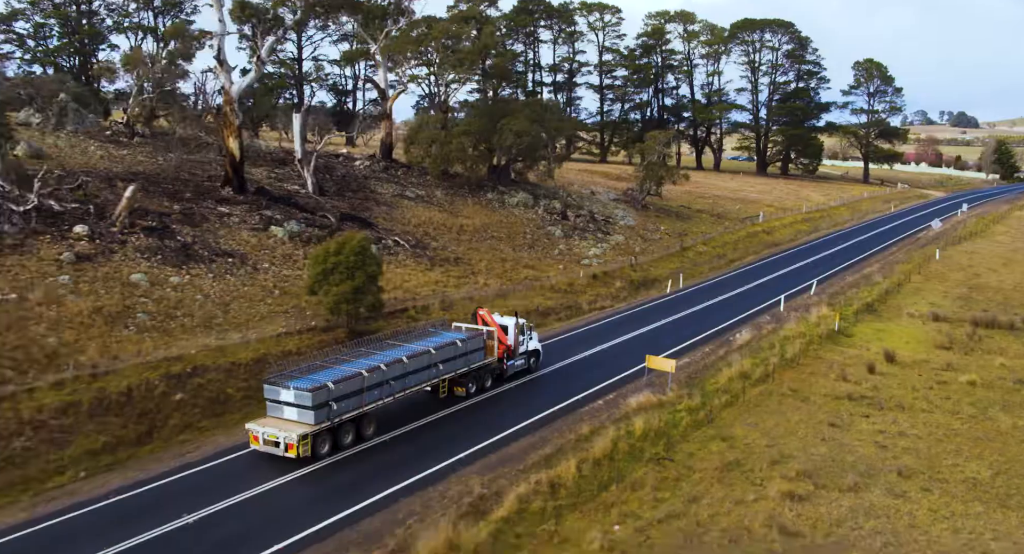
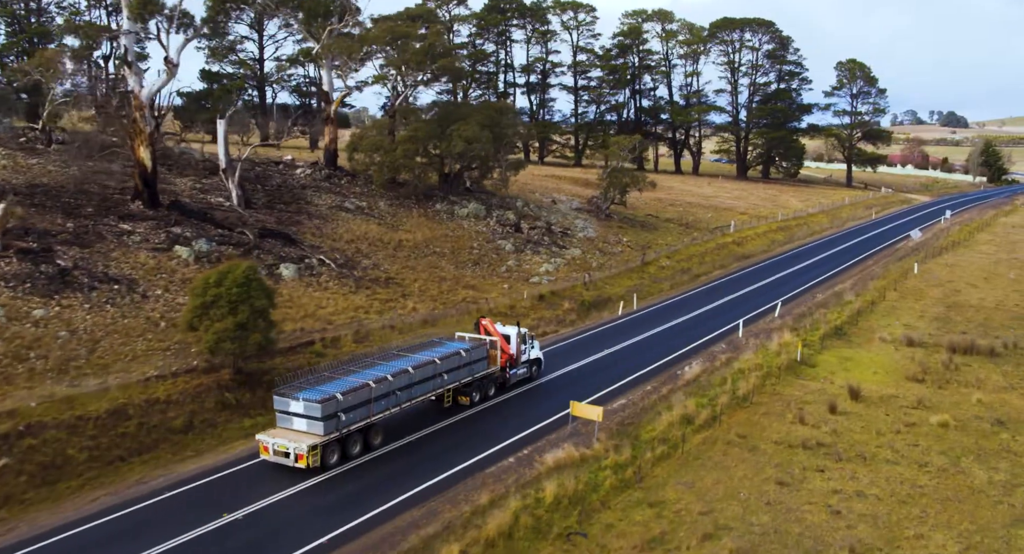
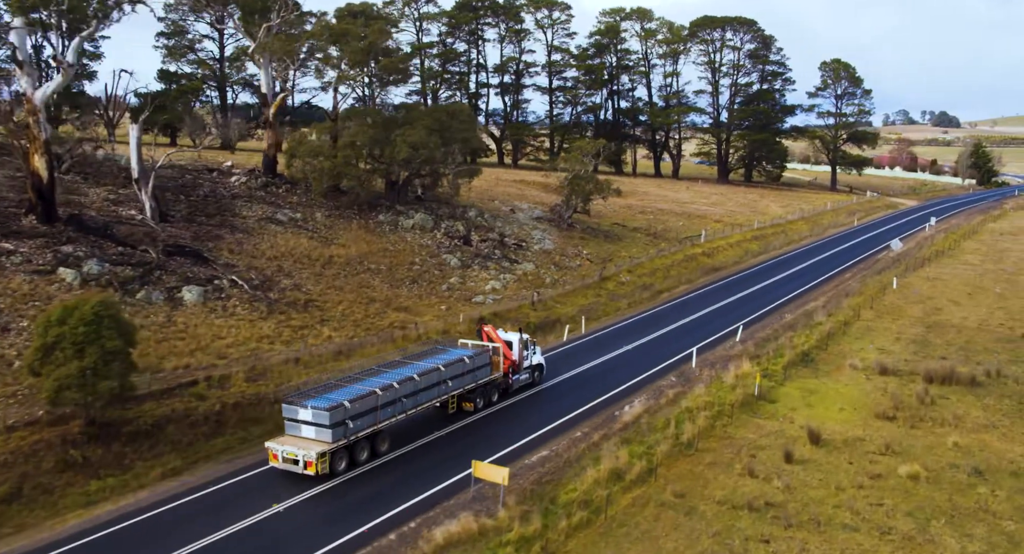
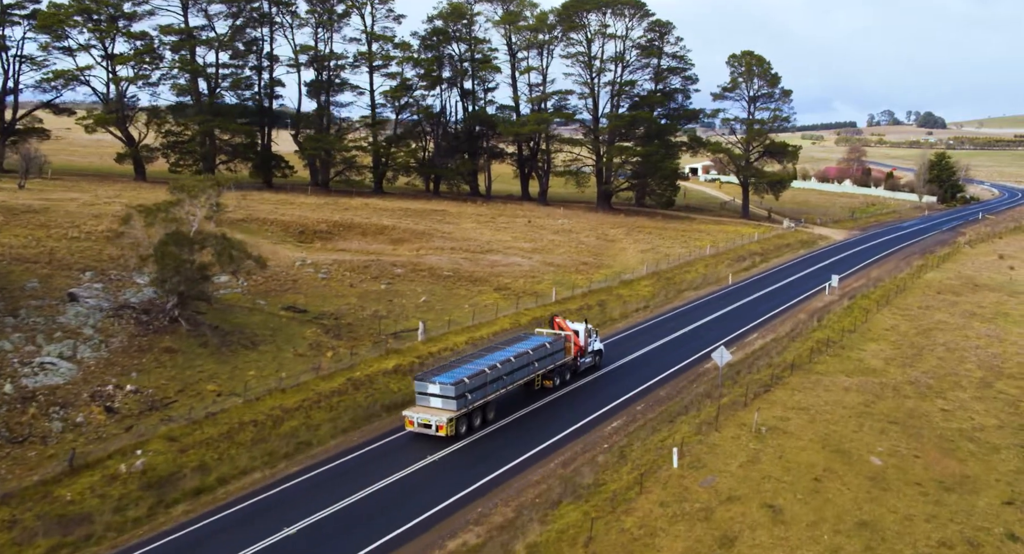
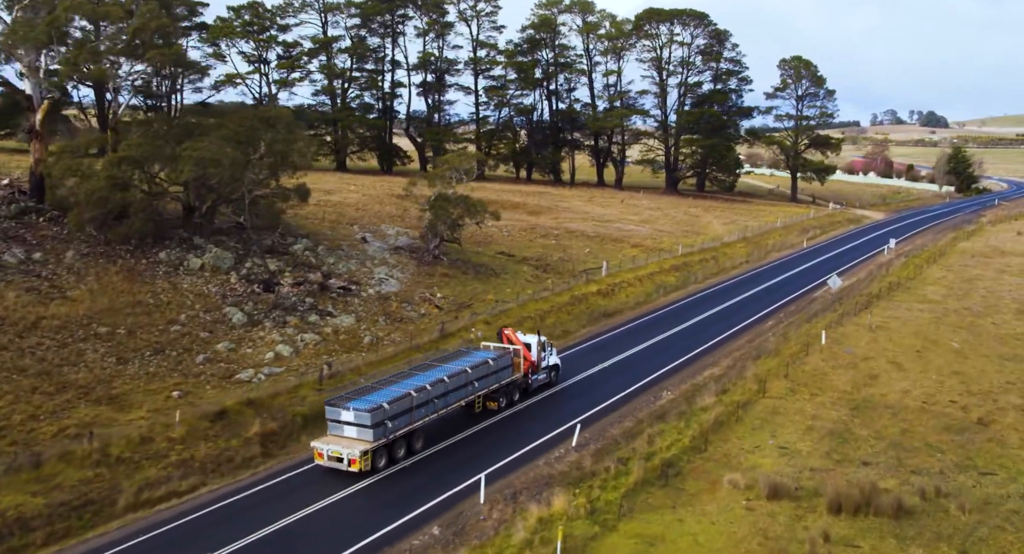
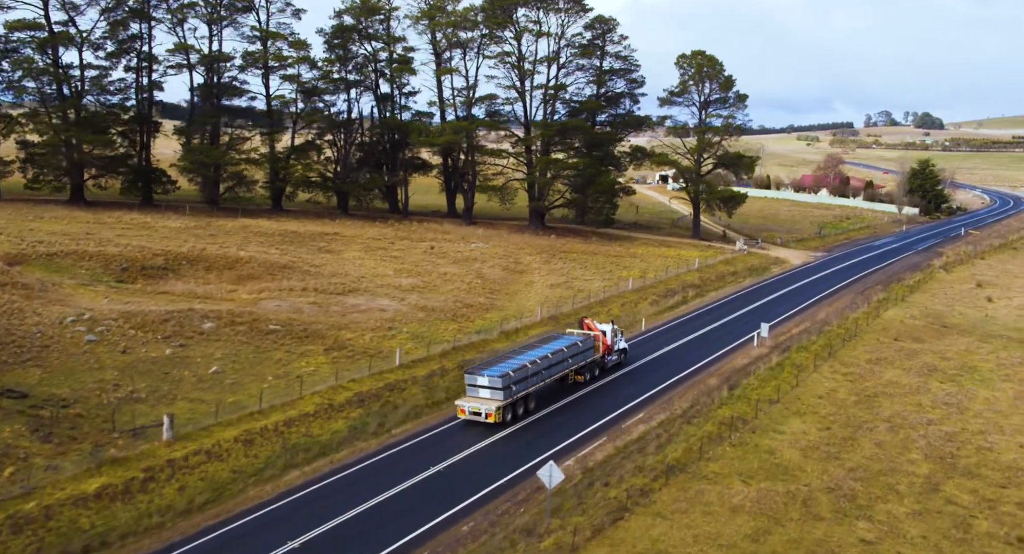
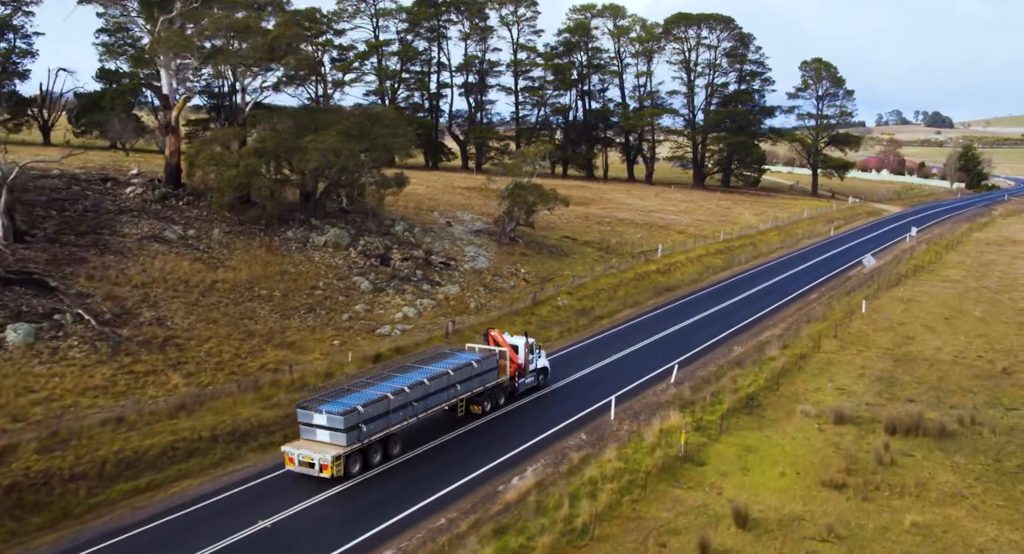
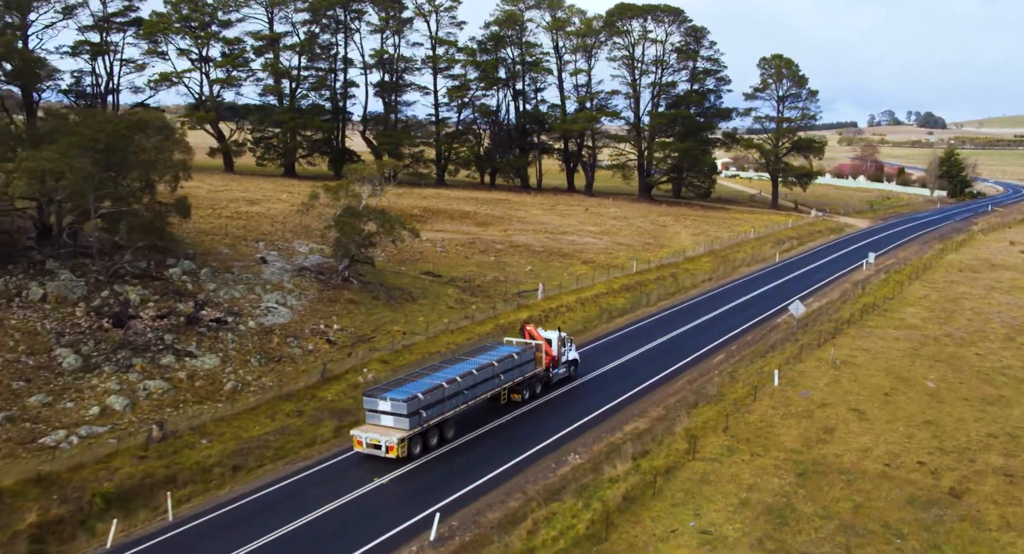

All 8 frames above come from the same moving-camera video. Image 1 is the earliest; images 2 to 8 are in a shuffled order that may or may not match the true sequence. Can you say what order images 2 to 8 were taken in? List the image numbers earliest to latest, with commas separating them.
2, 3, 7, 5, 8, 4, 6
